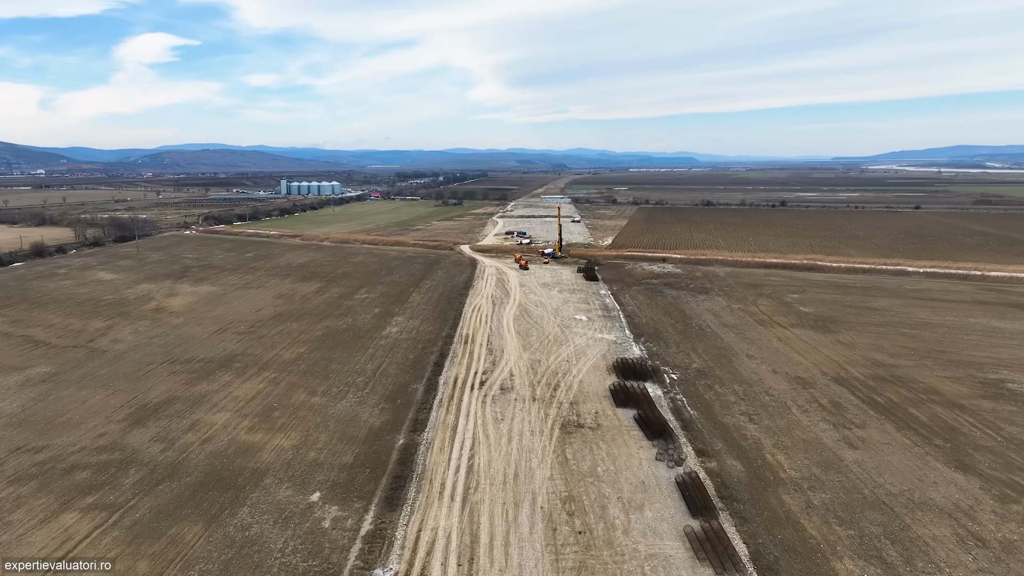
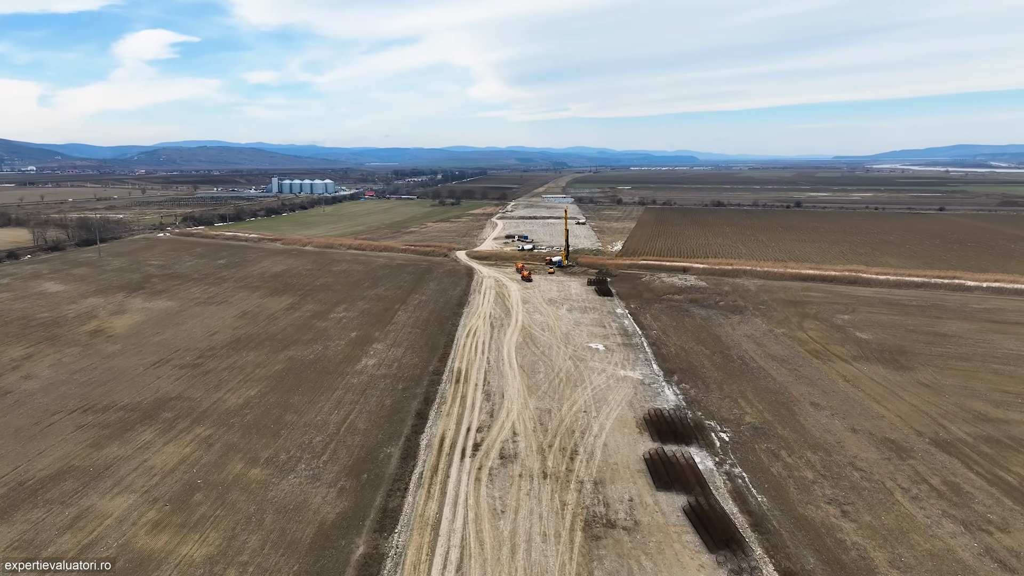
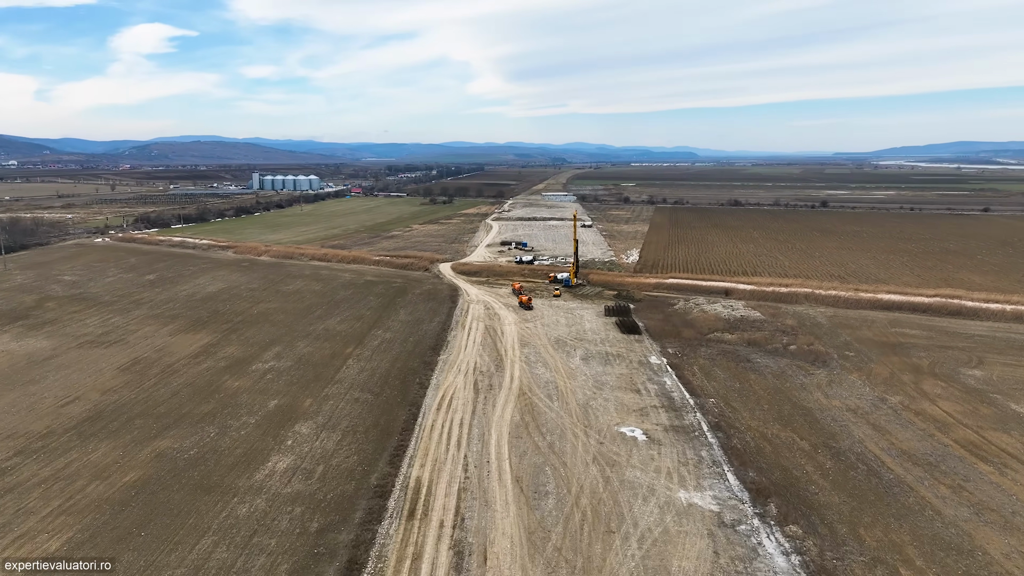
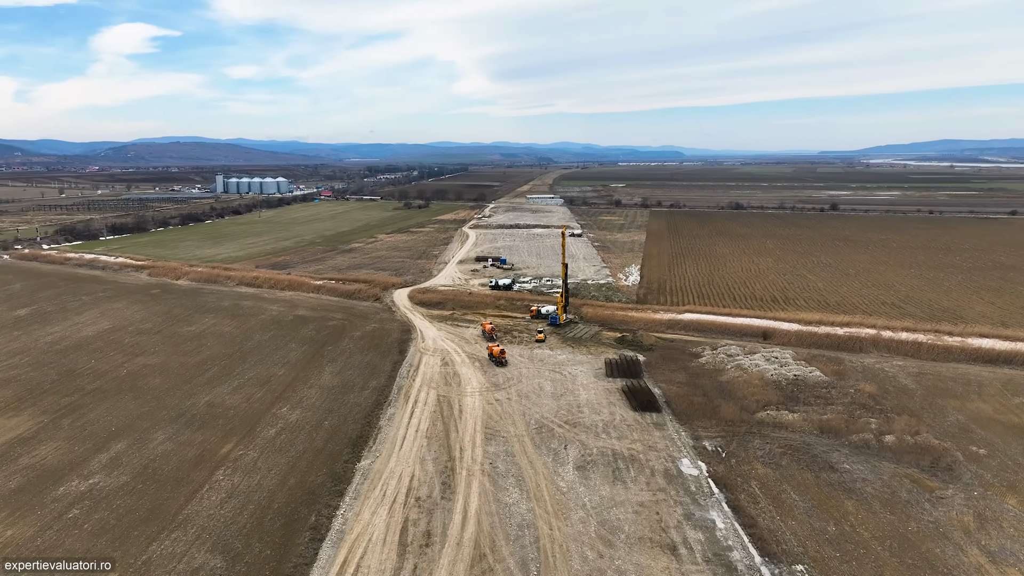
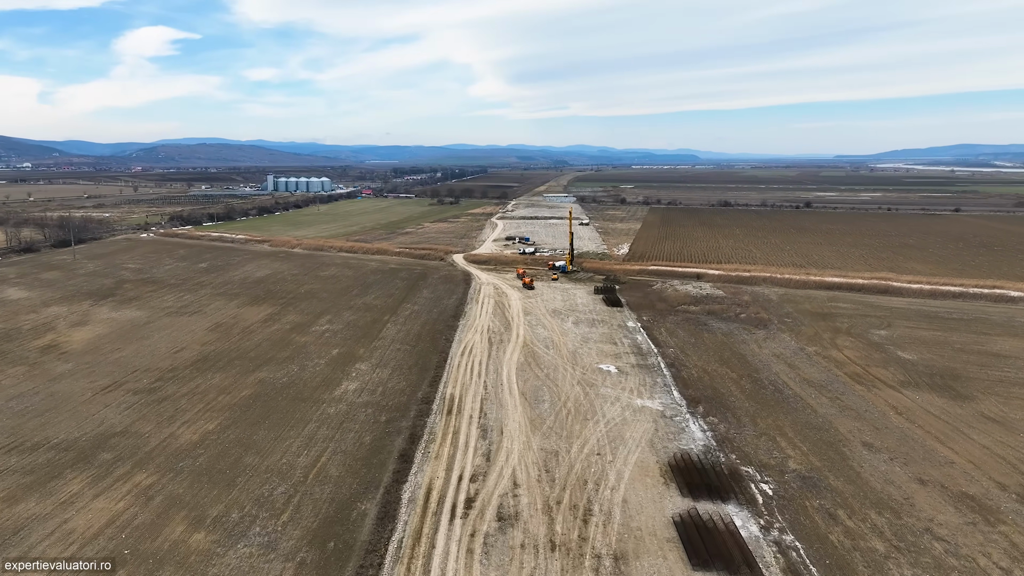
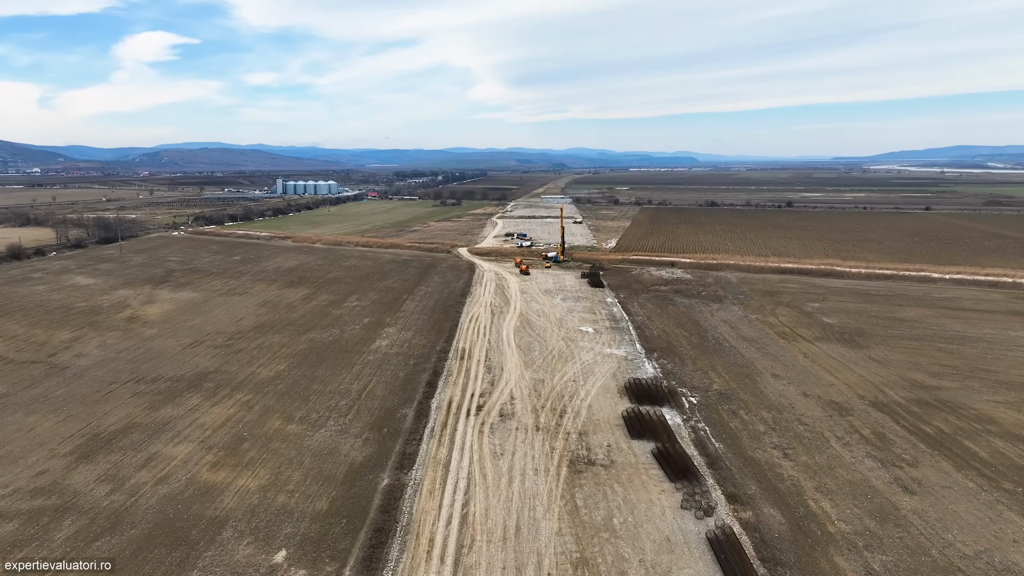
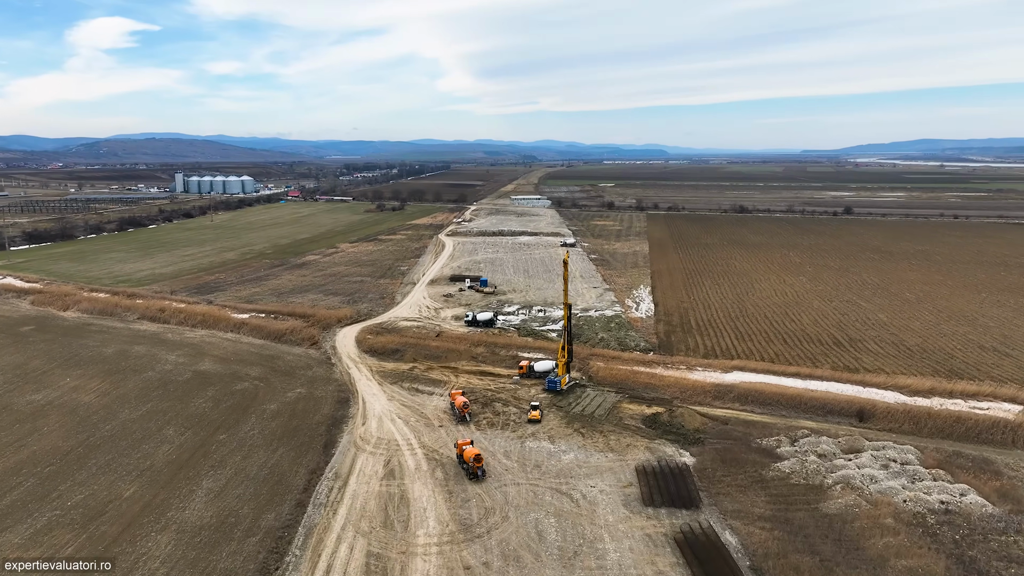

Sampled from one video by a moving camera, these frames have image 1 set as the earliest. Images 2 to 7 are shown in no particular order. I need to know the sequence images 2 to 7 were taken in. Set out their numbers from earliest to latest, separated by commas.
6, 2, 5, 3, 4, 7
